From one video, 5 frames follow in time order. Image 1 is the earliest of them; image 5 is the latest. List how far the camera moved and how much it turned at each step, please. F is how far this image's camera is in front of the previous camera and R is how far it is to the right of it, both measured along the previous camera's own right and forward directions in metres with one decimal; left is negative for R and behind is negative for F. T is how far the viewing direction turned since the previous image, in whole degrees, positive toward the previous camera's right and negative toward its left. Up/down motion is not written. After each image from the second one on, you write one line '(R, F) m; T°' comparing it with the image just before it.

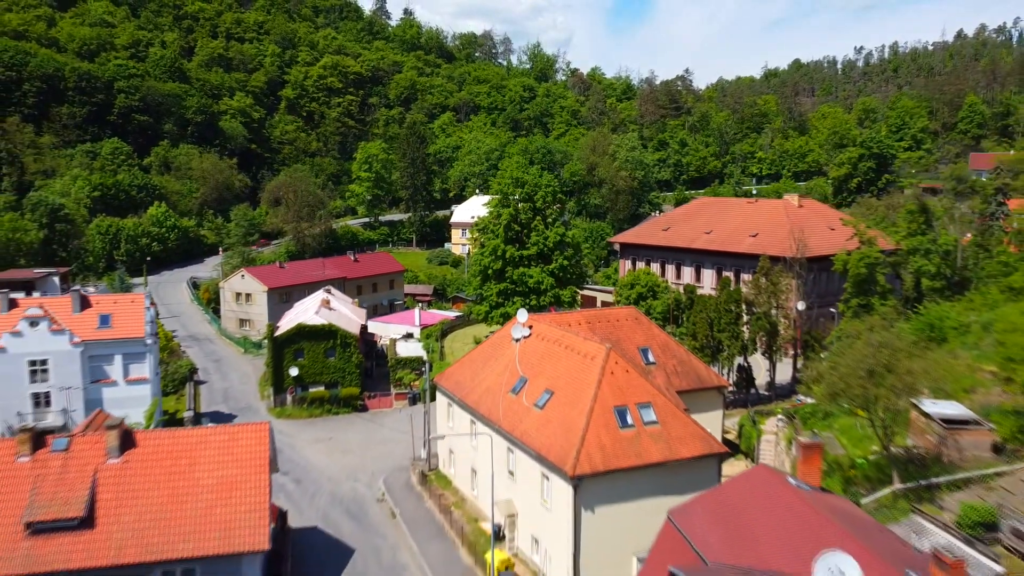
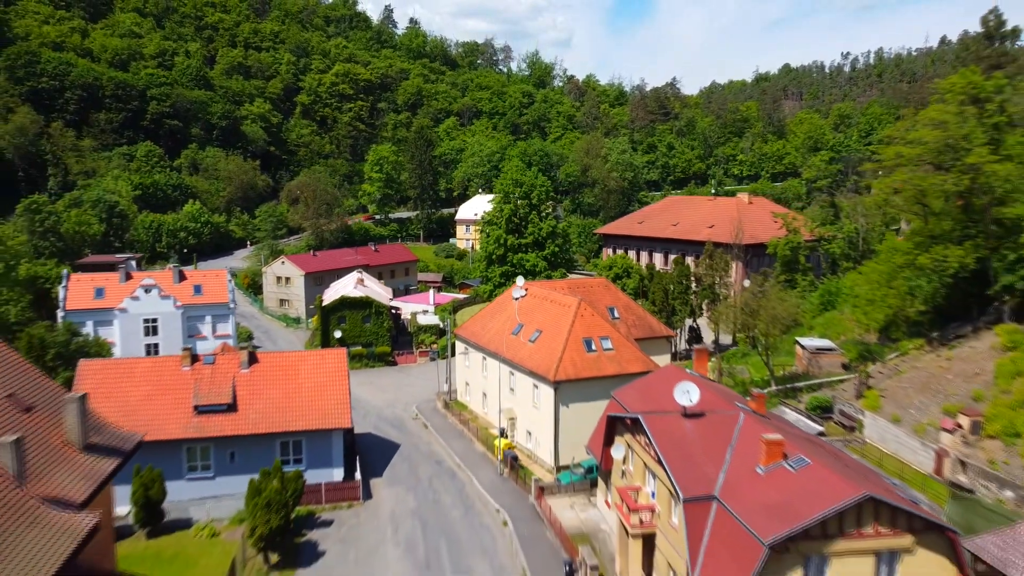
(-0.1, -8.7) m; 0°
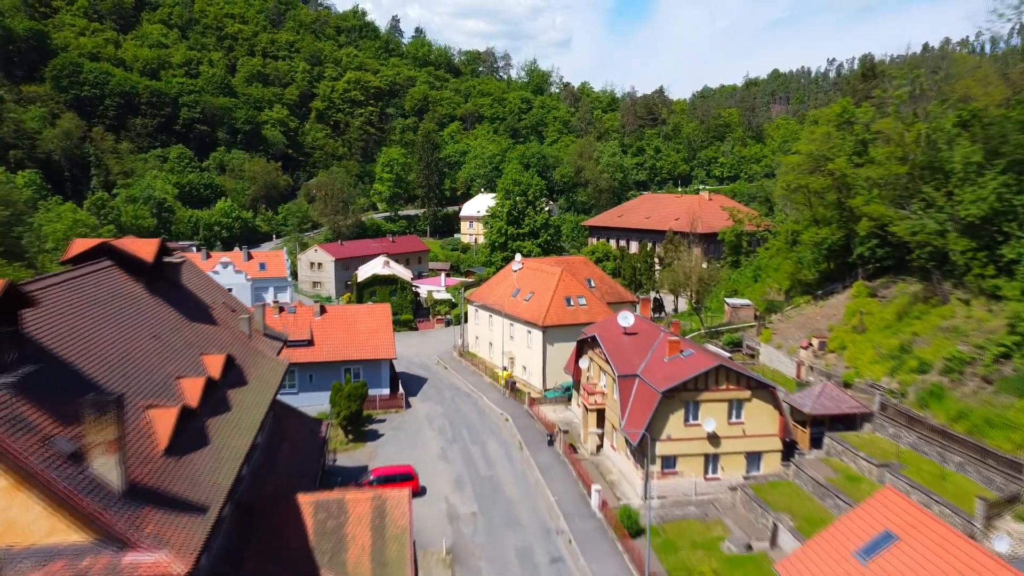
(0.0, -10.0) m; 0°
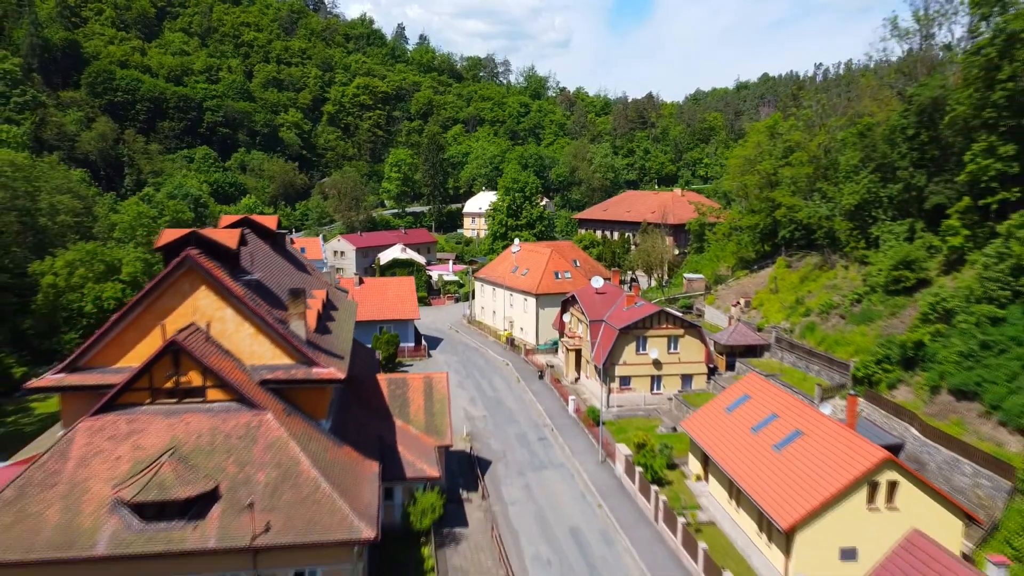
(-0.1, -9.5) m; 0°
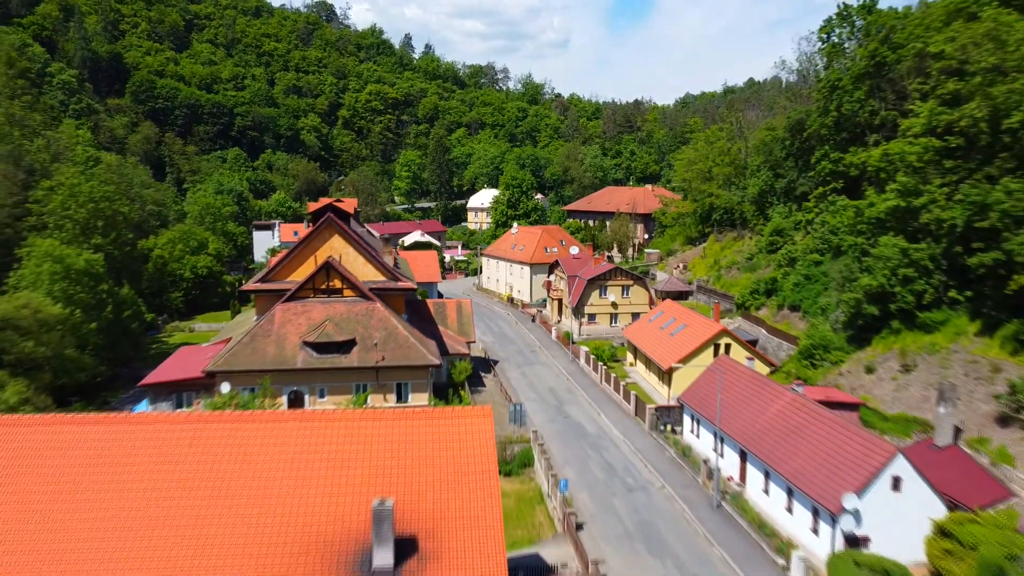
(-0.2, -14.4) m; 0°
